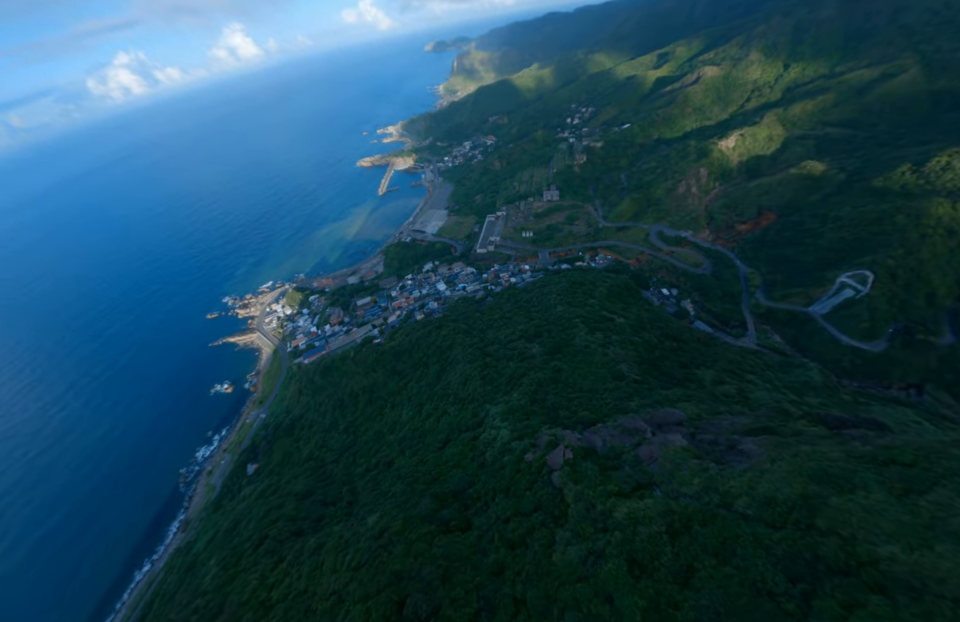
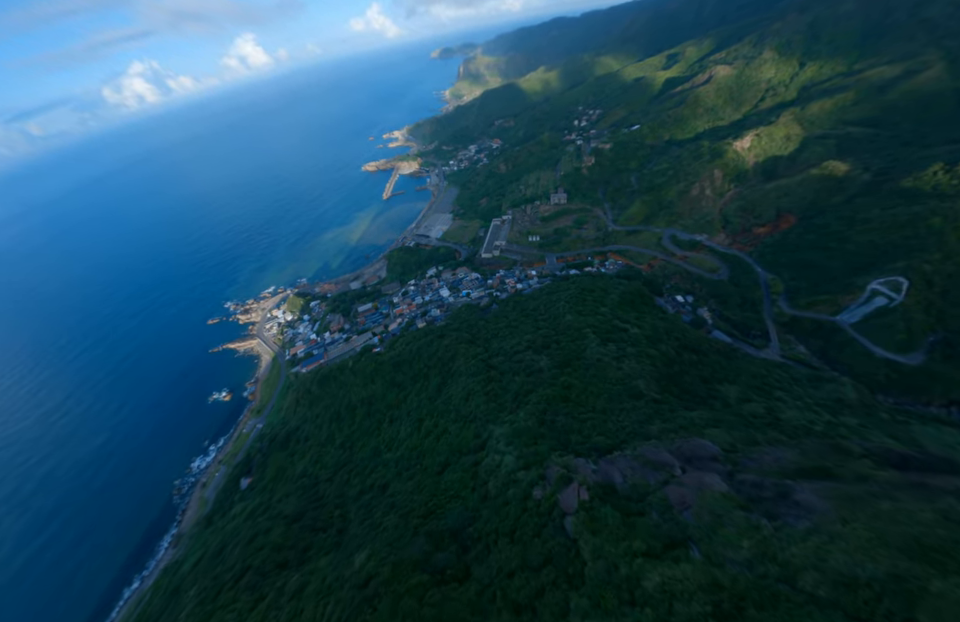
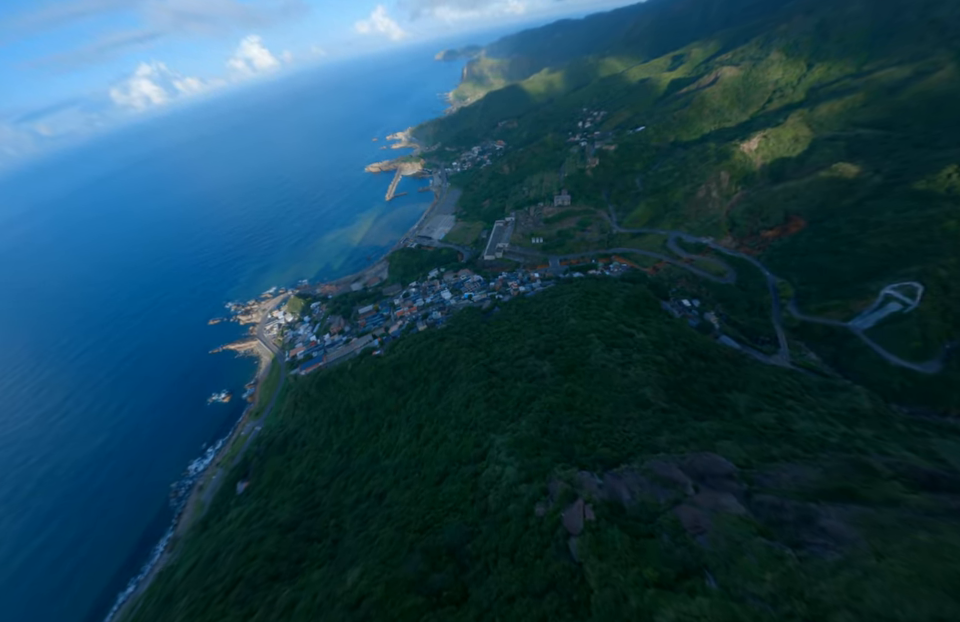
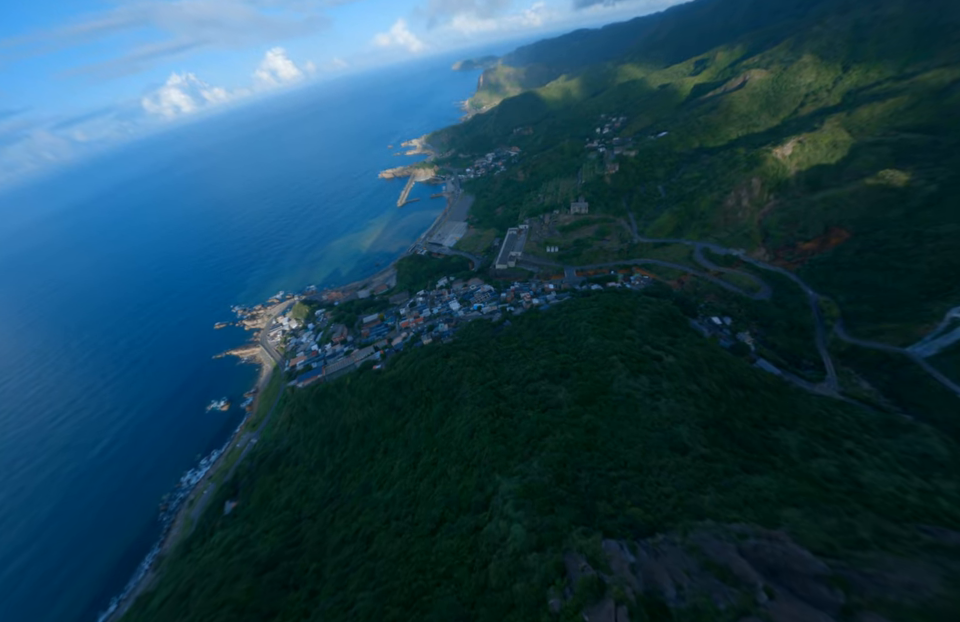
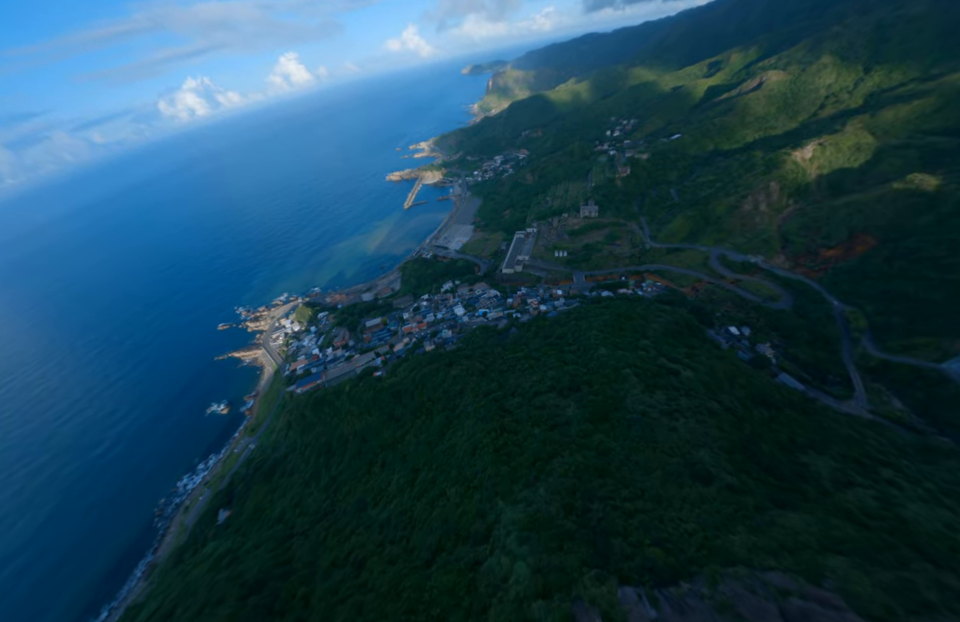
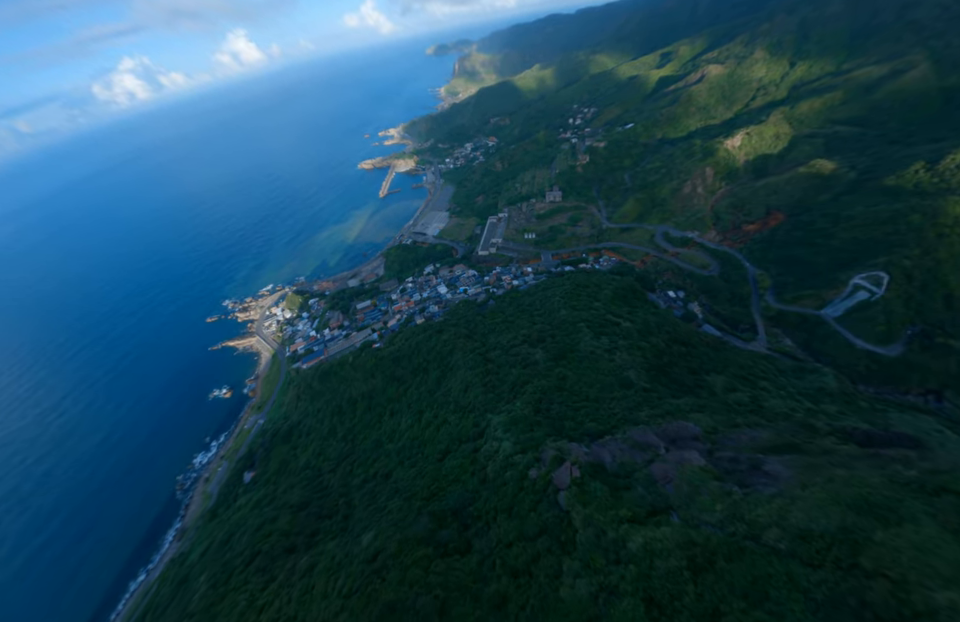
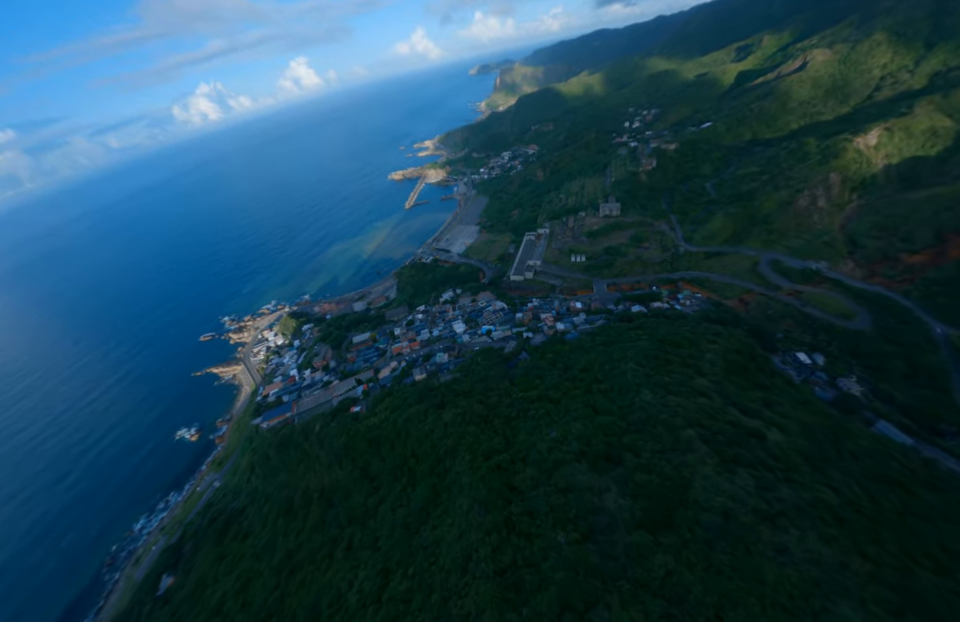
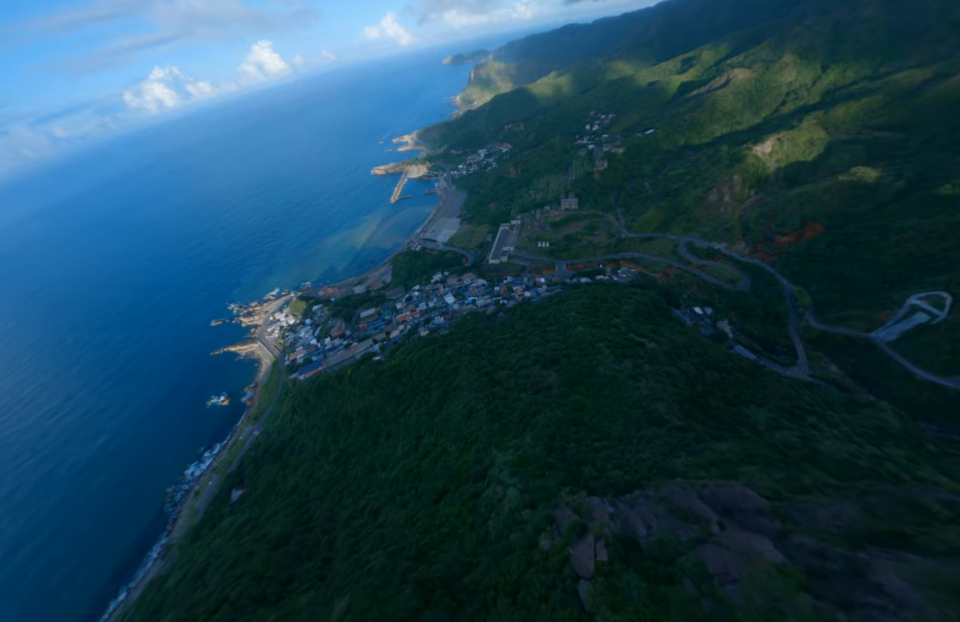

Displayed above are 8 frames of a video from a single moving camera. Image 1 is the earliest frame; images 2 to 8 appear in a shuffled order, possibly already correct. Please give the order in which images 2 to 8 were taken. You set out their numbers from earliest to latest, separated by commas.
6, 2, 3, 8, 4, 5, 7
